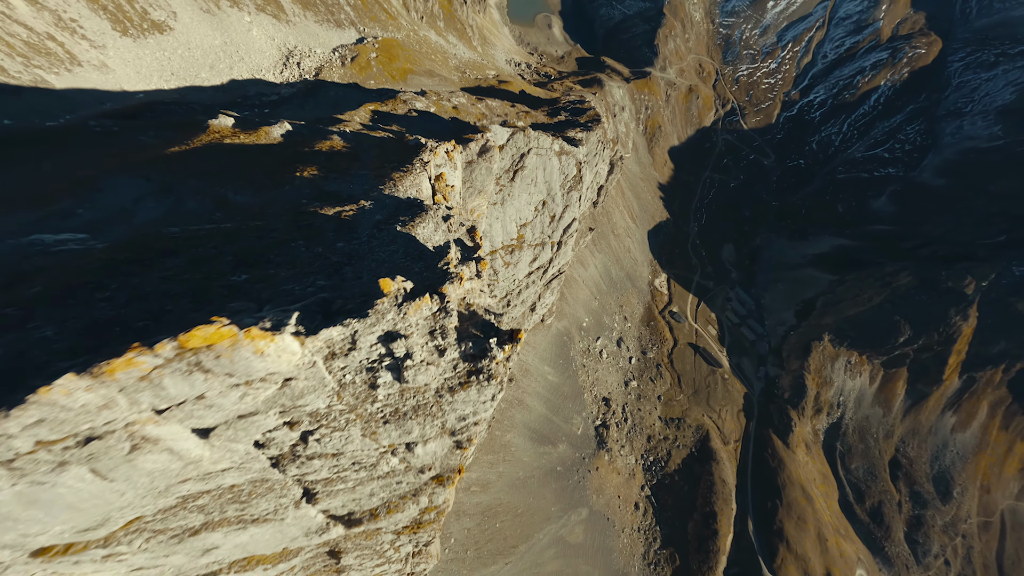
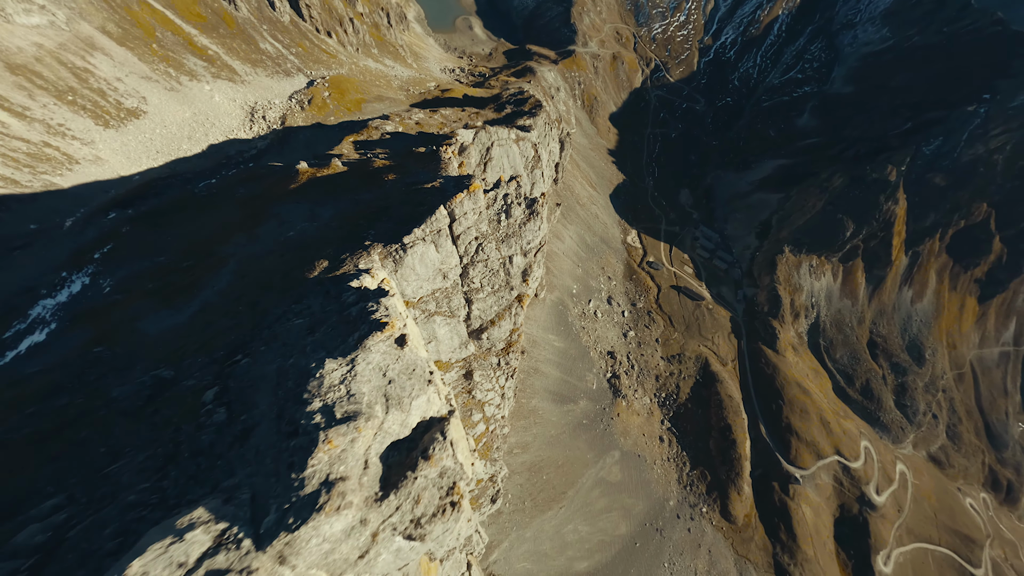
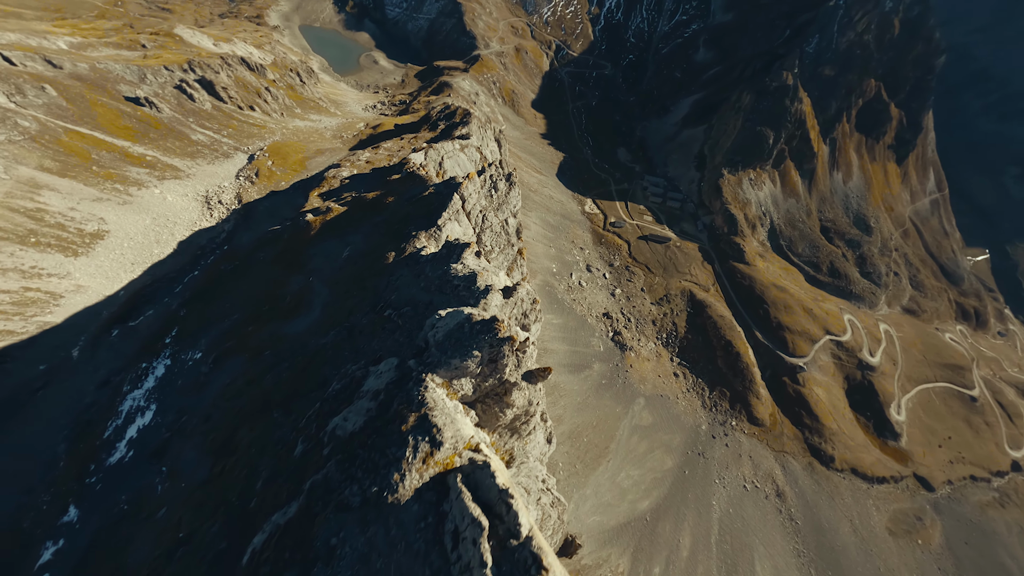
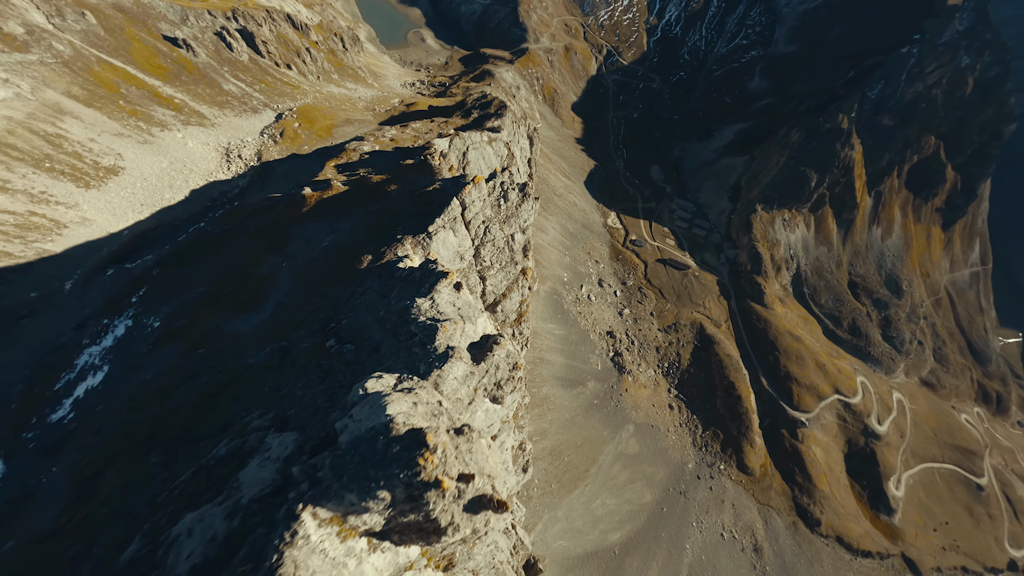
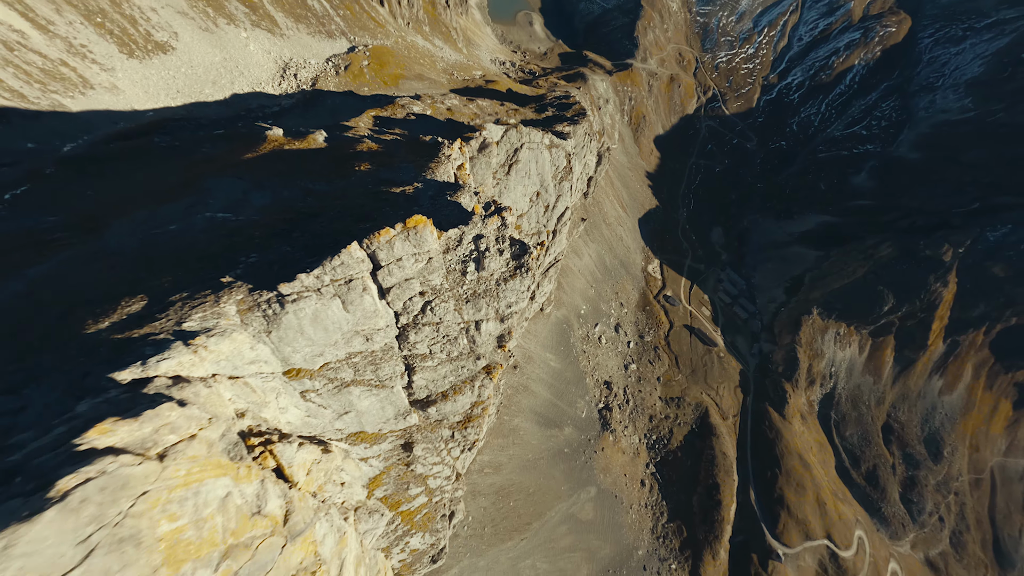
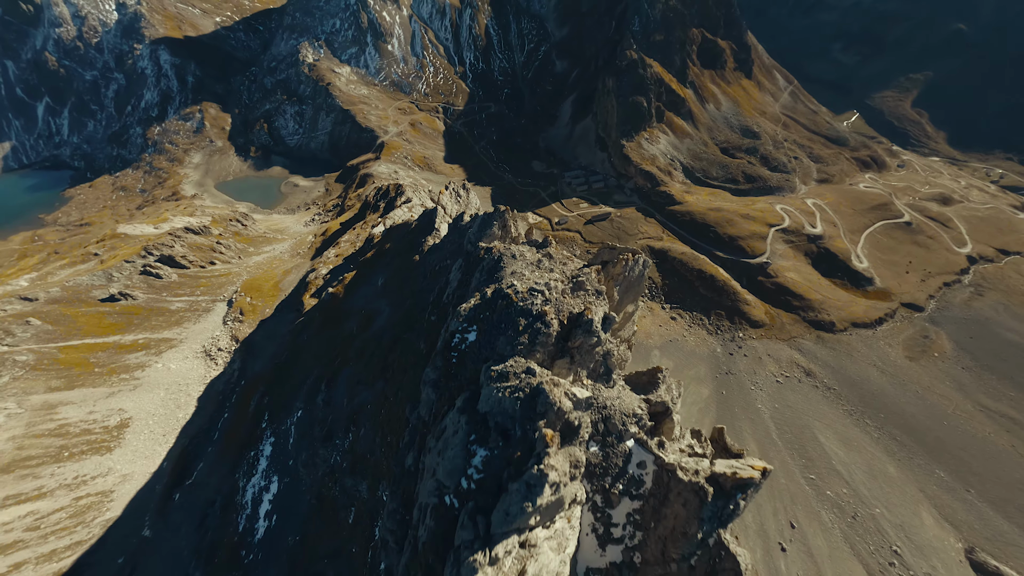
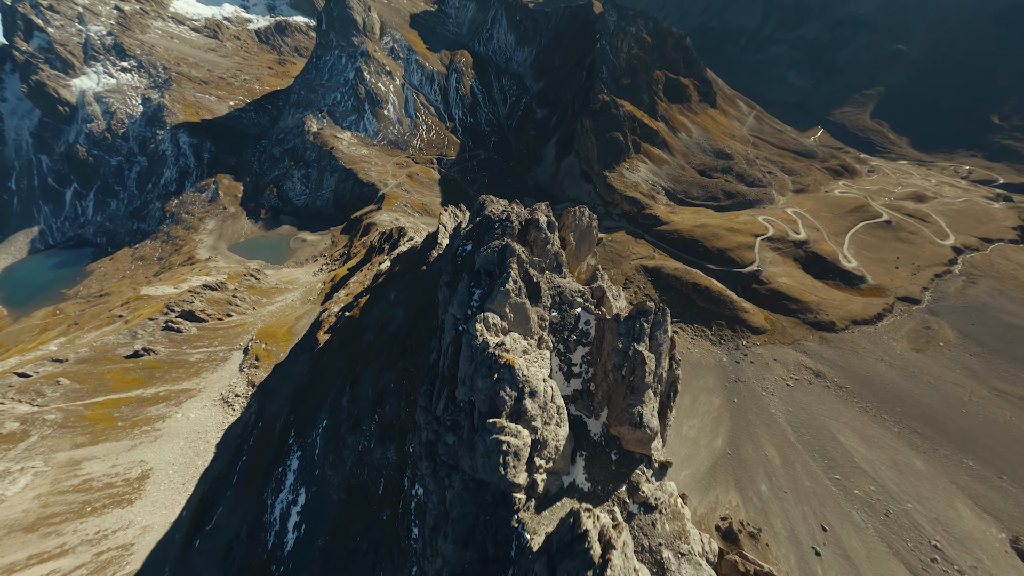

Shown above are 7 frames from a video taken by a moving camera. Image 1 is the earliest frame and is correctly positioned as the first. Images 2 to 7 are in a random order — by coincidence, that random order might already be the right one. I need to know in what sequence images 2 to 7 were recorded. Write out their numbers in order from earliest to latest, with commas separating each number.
5, 2, 4, 3, 6, 7
